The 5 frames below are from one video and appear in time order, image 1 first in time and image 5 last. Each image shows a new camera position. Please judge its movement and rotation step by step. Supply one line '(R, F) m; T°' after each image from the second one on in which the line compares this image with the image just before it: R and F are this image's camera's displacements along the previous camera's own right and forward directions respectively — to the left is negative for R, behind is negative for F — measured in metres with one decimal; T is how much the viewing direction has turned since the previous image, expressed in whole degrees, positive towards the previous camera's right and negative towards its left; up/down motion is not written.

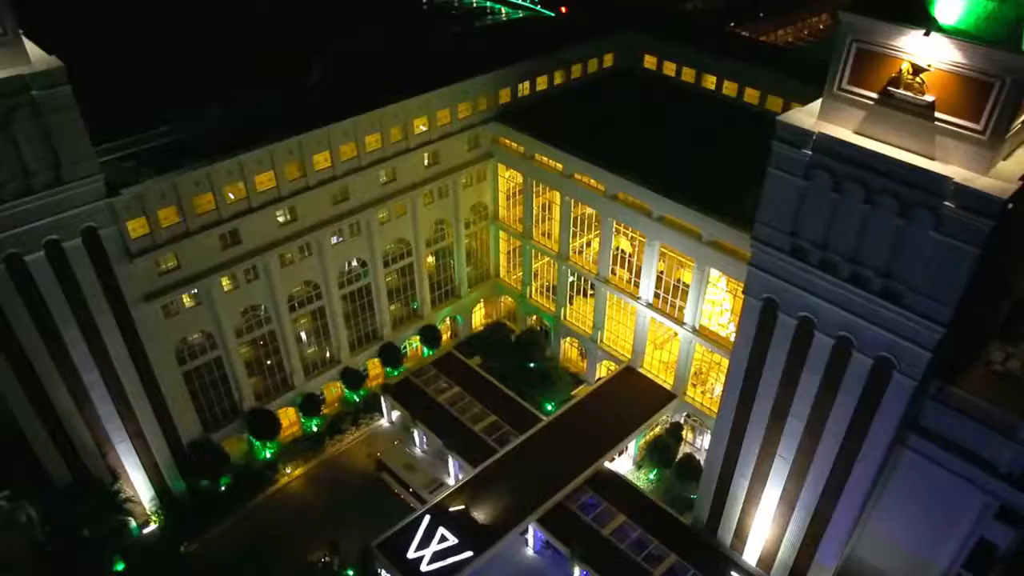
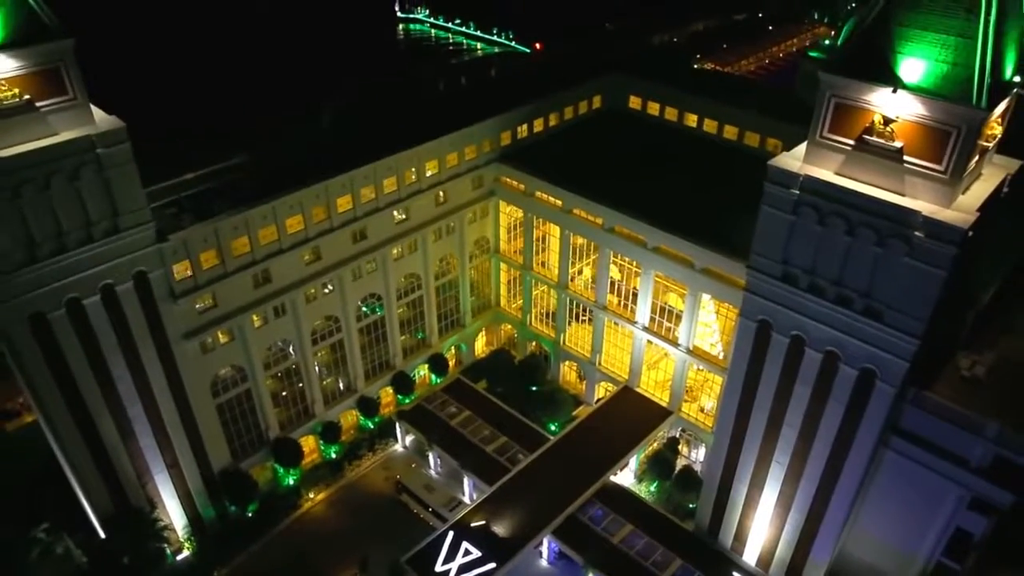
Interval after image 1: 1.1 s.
(-2.2, -2.9) m; +2°
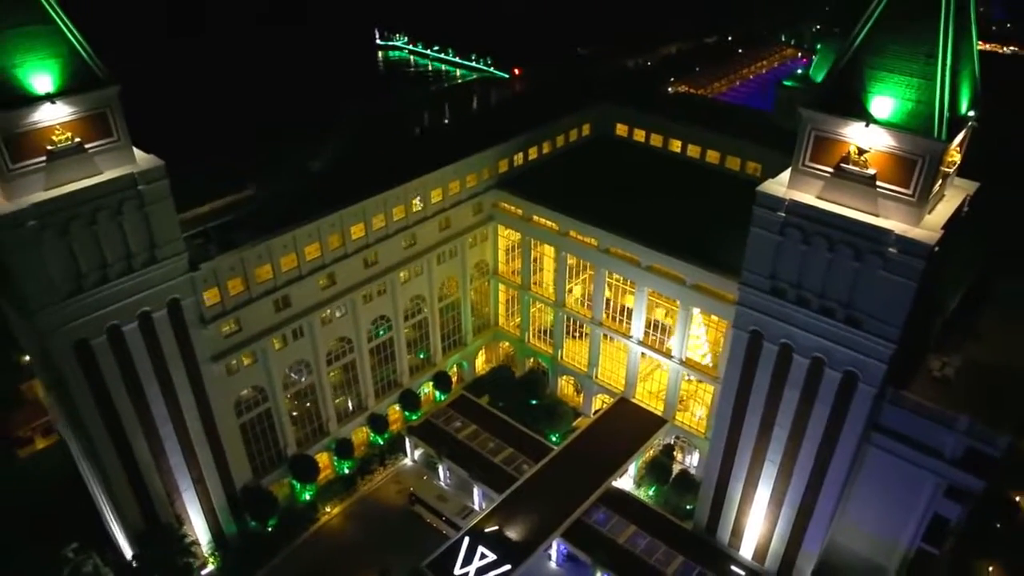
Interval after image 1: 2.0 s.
(-1.7, -2.6) m; +2°
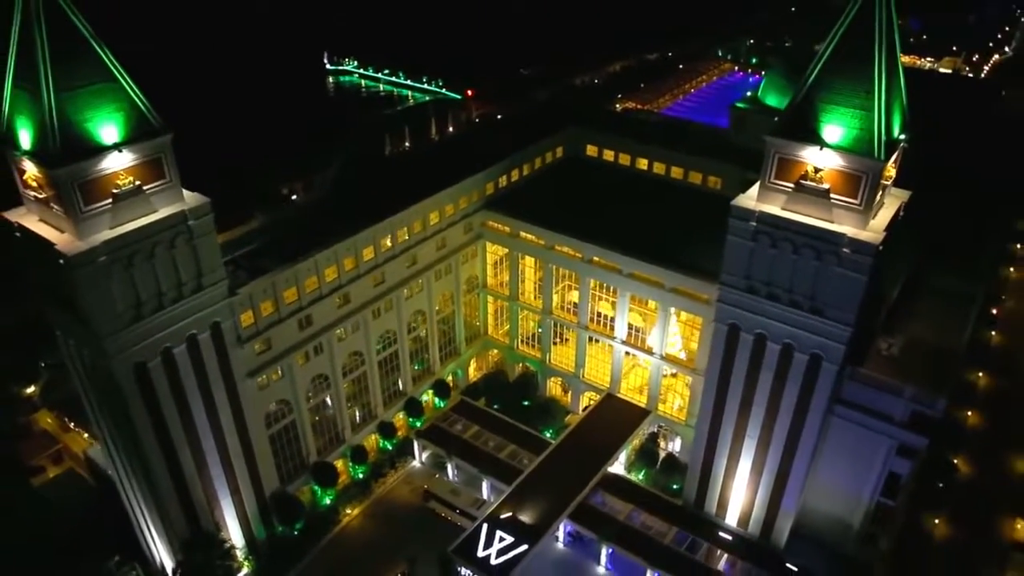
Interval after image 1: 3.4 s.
(-3.4, -4.4) m; +4°
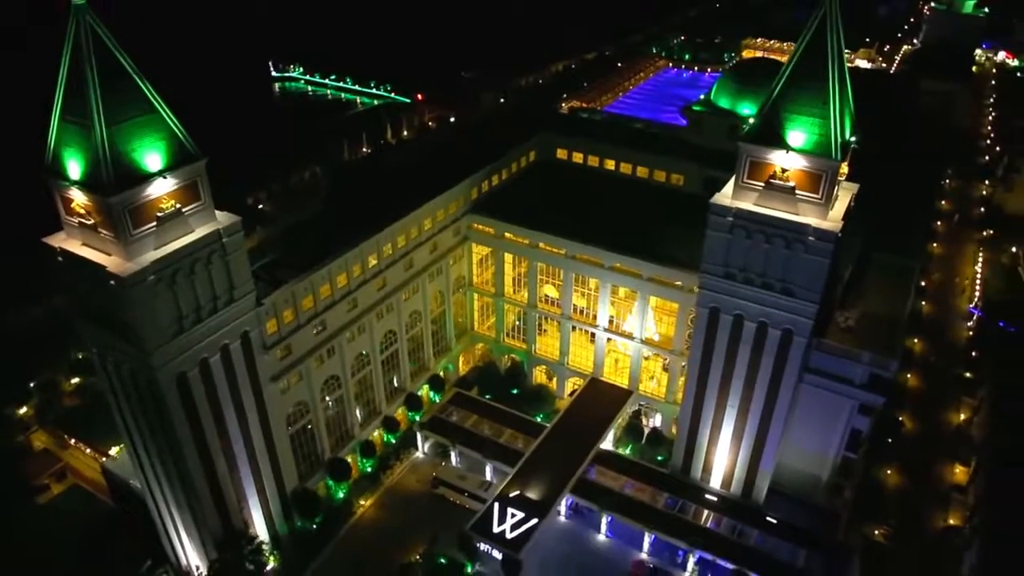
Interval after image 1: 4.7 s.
(-3.9, -3.7) m; +5°
